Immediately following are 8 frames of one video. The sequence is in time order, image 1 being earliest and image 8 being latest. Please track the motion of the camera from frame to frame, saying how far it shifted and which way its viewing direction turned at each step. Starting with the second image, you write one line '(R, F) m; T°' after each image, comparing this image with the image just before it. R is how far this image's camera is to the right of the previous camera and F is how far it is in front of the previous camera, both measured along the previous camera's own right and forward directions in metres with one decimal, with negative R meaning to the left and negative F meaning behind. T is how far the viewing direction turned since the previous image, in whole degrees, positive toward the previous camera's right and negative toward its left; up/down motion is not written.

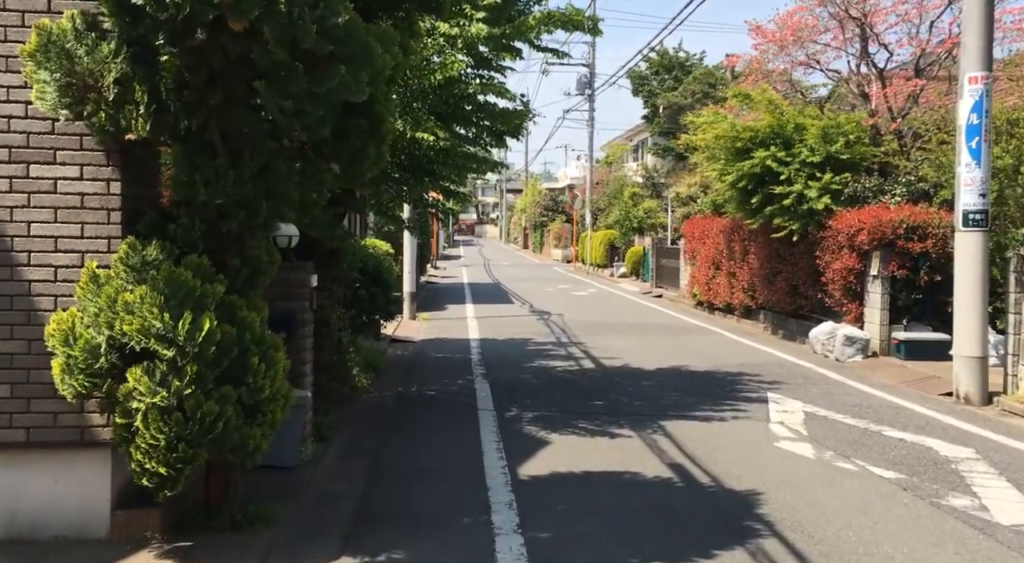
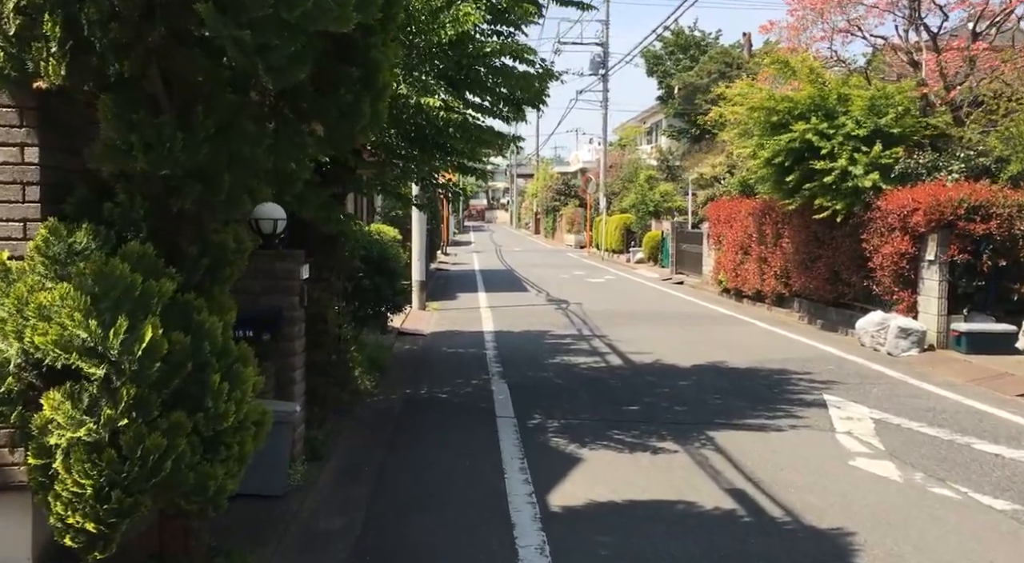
(-0.1, +1.2) m; -1°
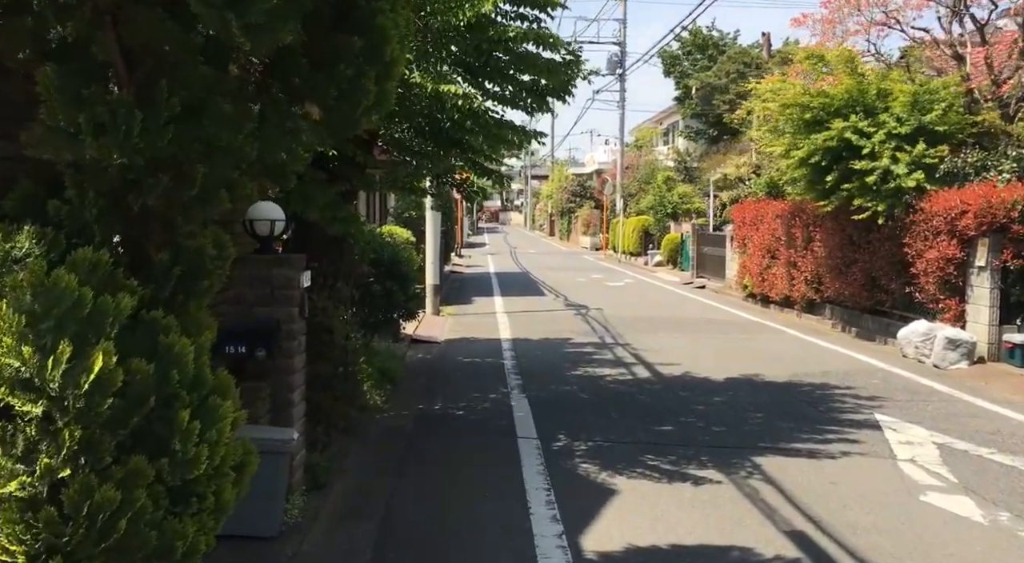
(-0.1, +0.7) m; -1°
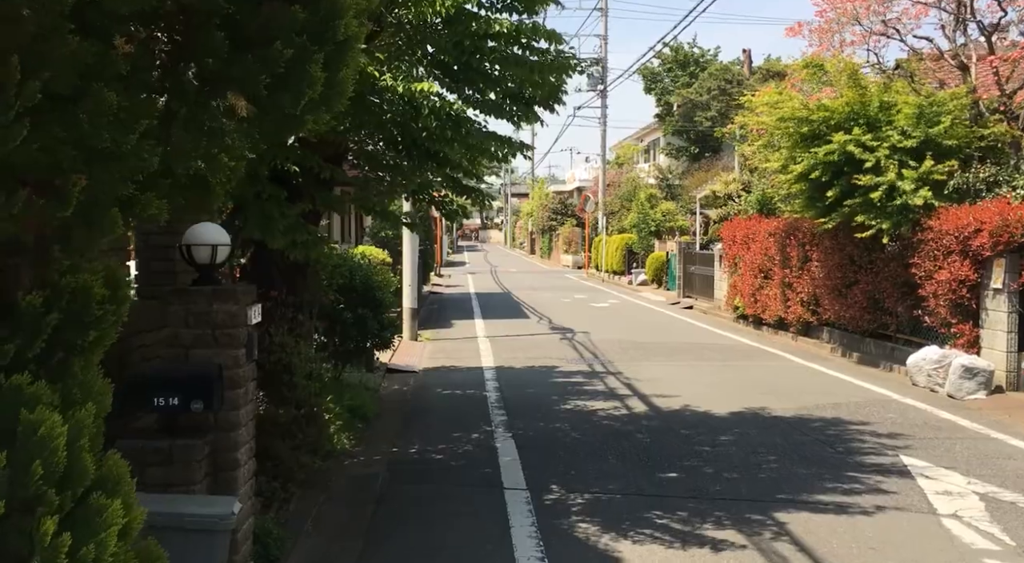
(0.0, +0.9) m; +1°
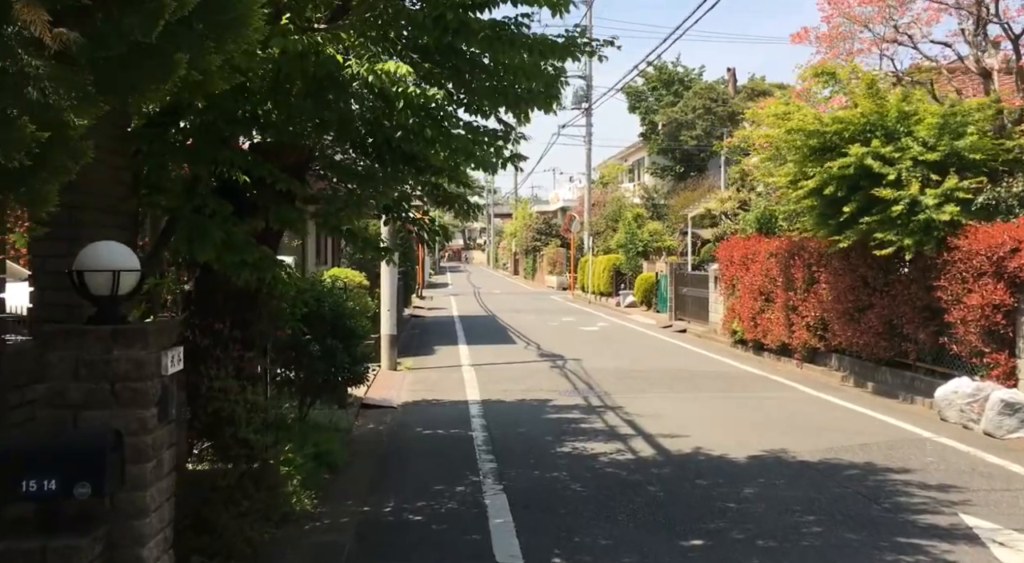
(-0.1, +1.1) m; +1°
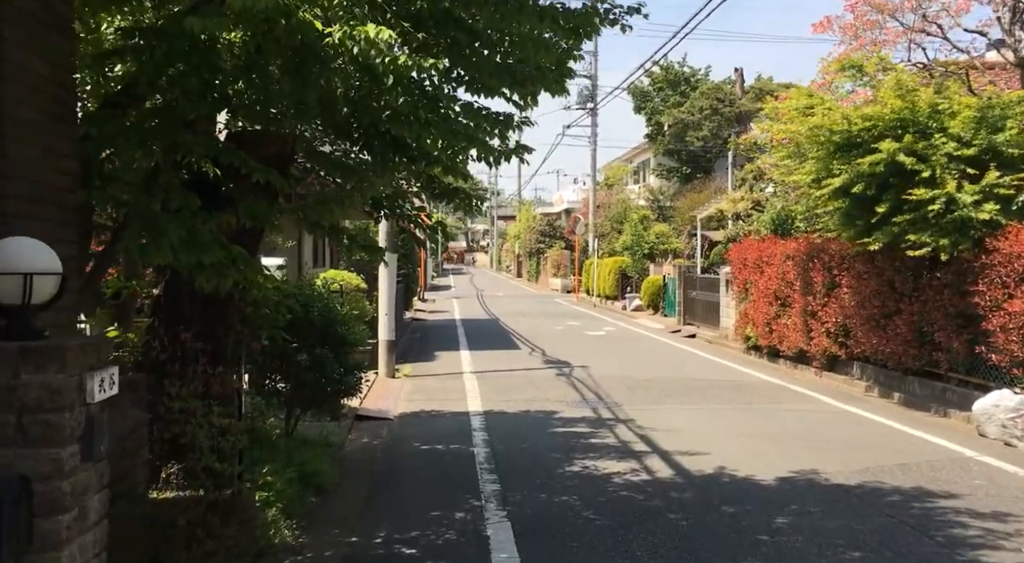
(0.0, +0.7) m; 0°
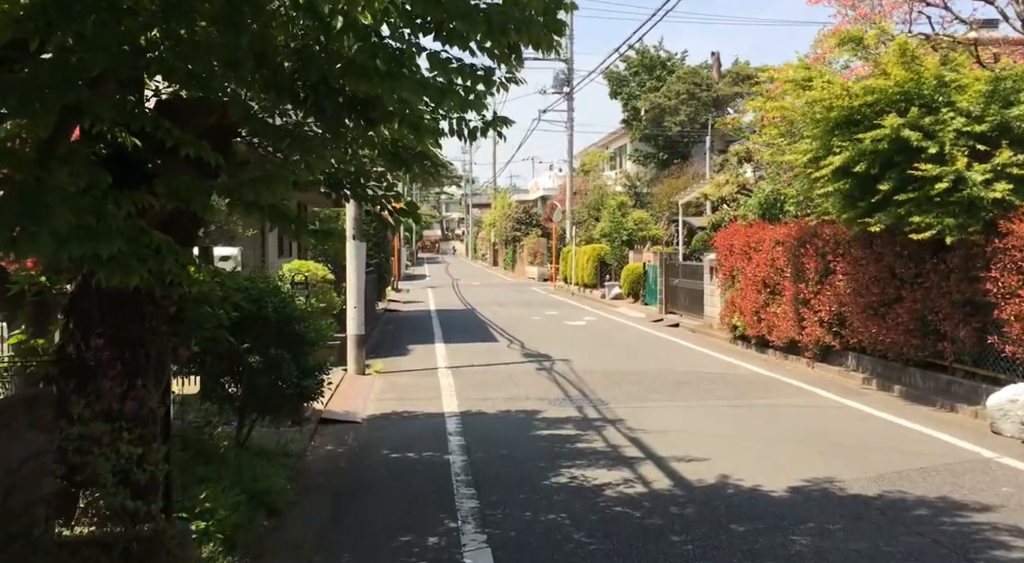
(0.0, +0.8) m; +1°
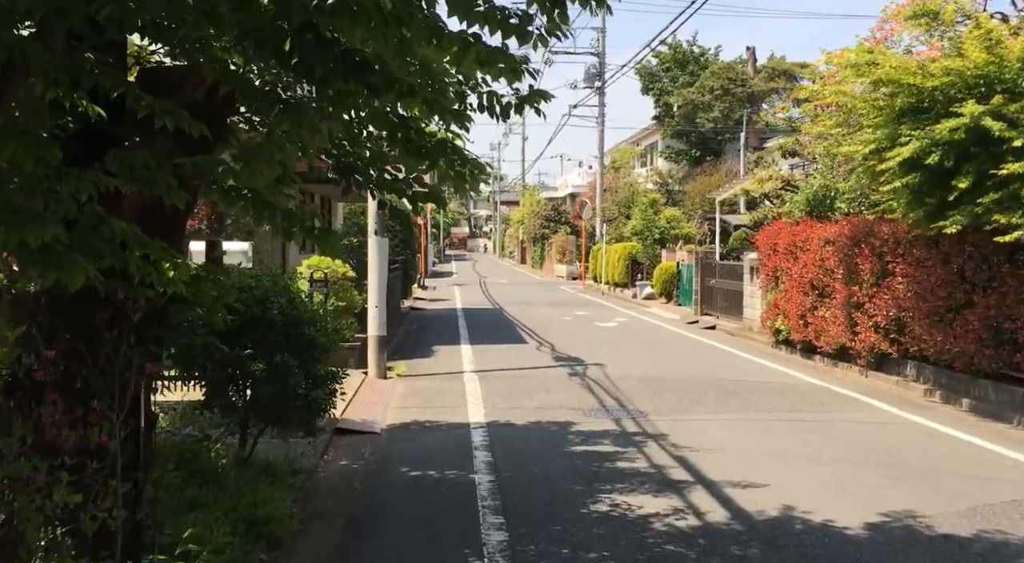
(-0.1, +0.9) m; -2°
